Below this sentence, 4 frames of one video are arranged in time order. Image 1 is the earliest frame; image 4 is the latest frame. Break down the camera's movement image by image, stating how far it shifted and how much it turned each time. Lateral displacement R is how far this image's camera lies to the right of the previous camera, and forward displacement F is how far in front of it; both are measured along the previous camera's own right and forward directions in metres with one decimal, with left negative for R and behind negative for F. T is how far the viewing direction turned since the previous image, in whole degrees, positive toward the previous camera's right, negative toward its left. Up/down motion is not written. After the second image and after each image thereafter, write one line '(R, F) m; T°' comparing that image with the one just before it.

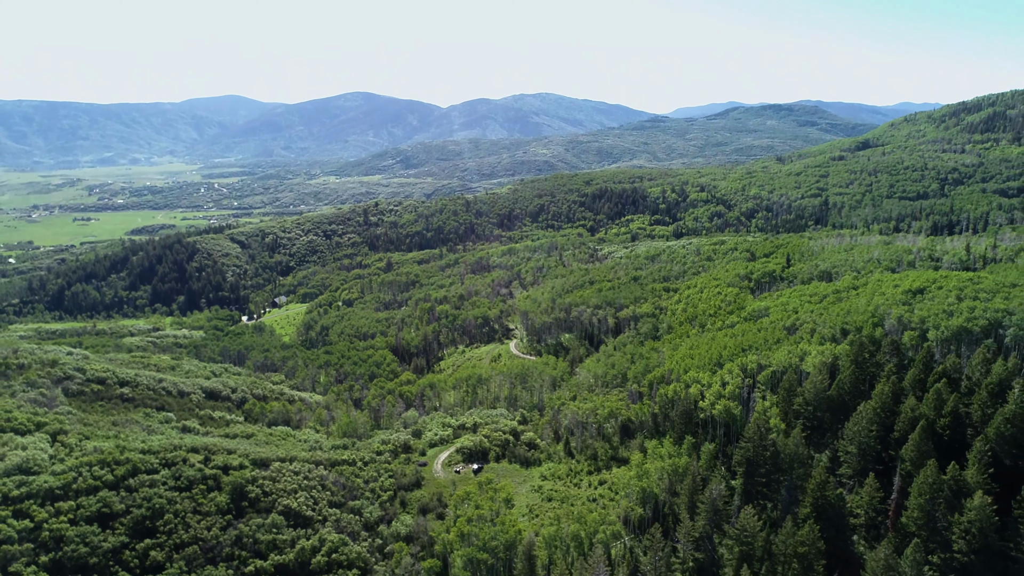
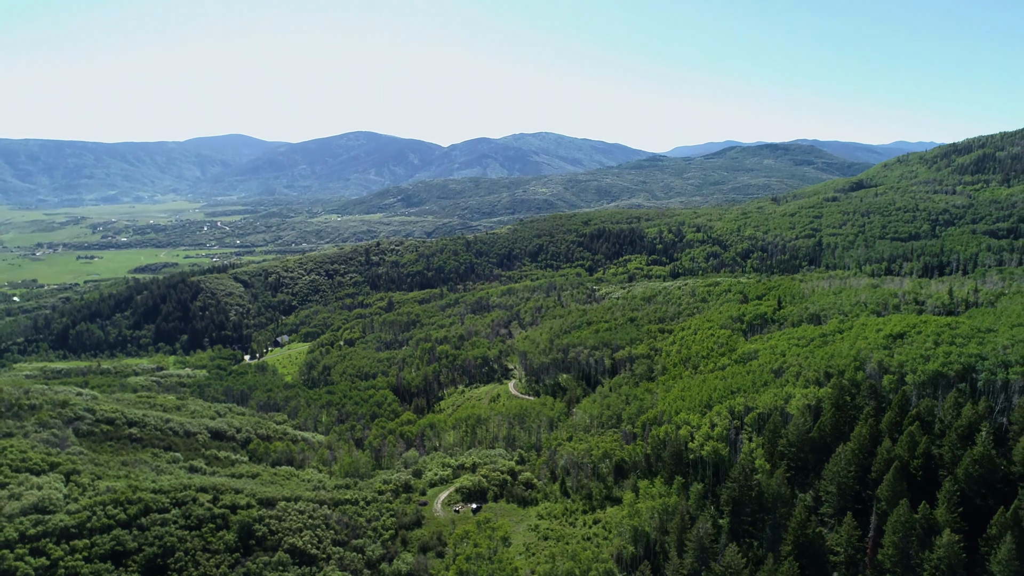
(+0.2, -2.3) m; 0°
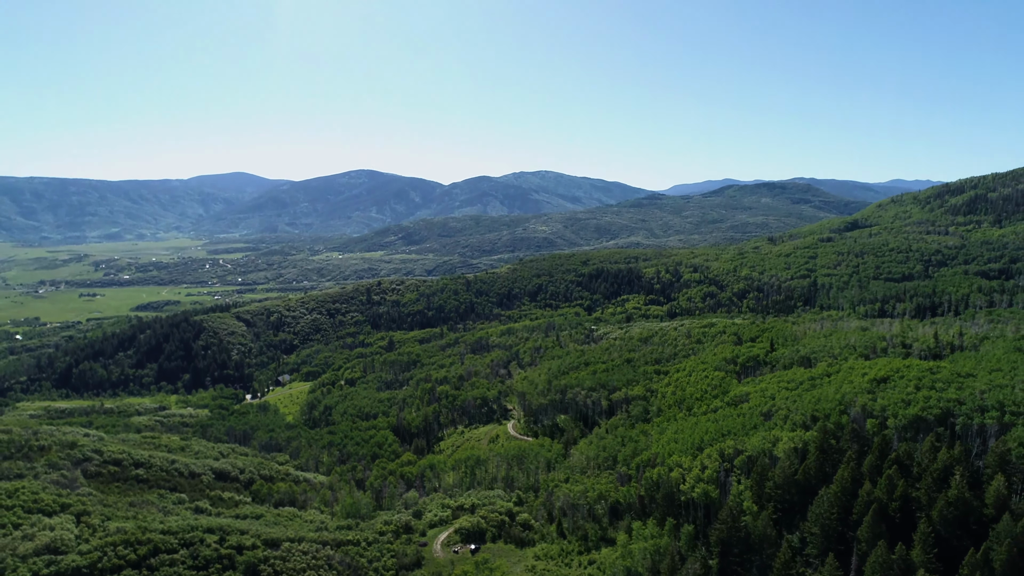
(+0.2, -2.2) m; 0°
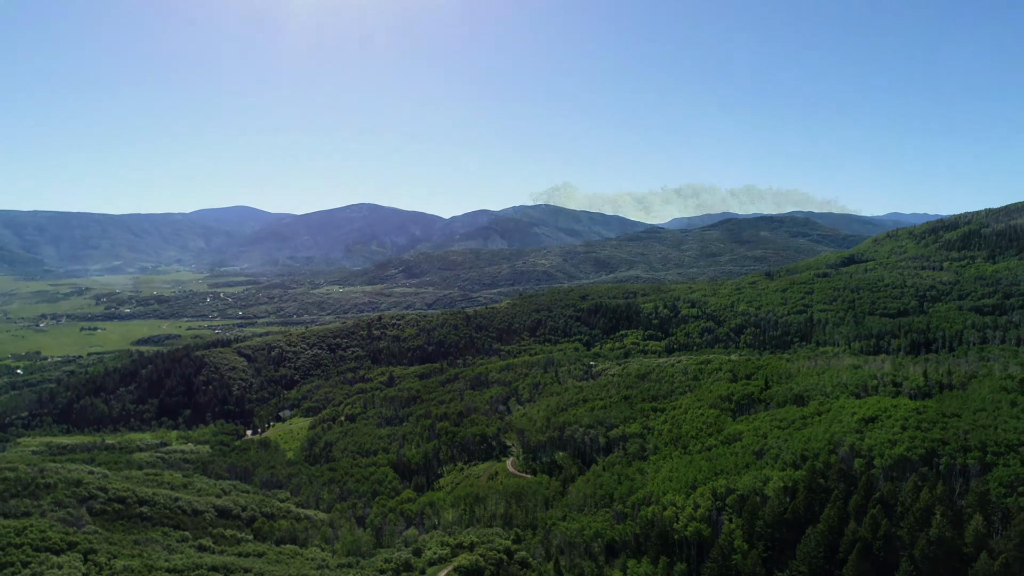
(+0.1, -1.9) m; 0°
